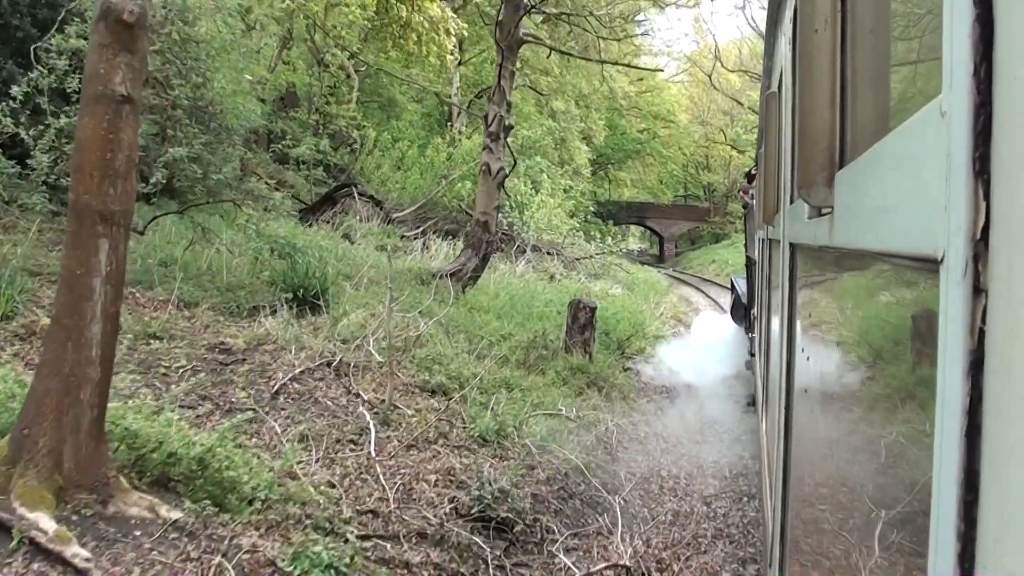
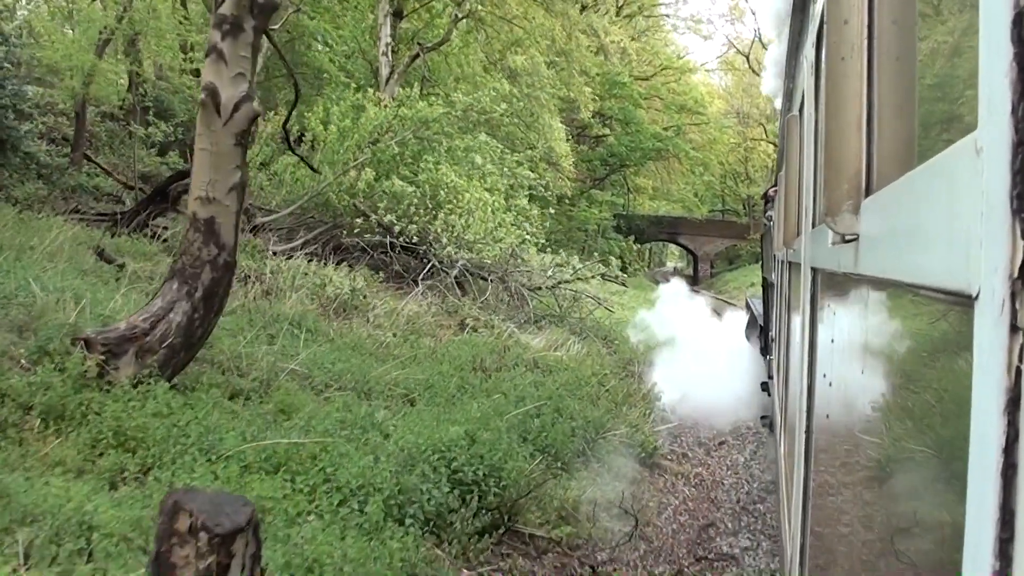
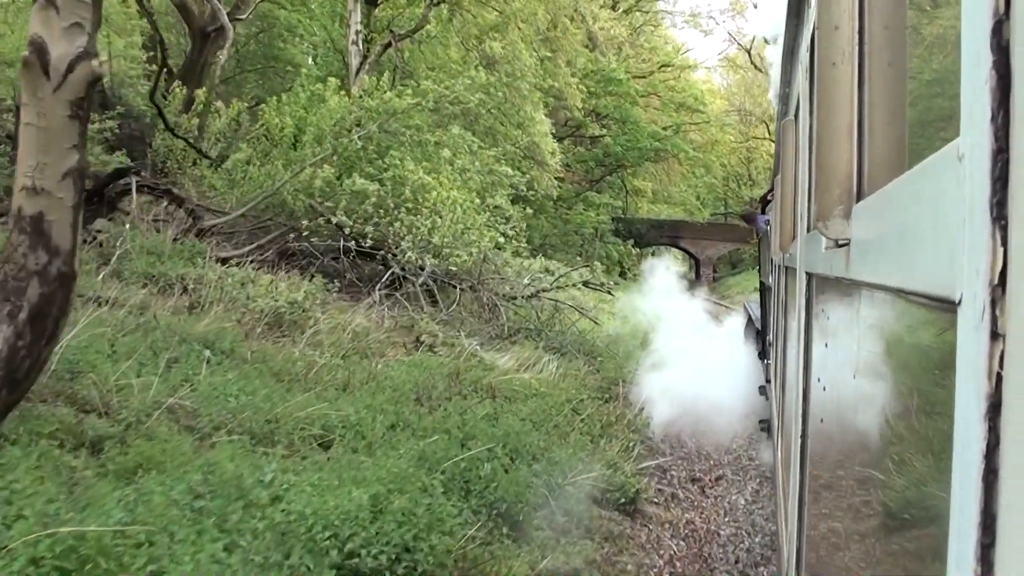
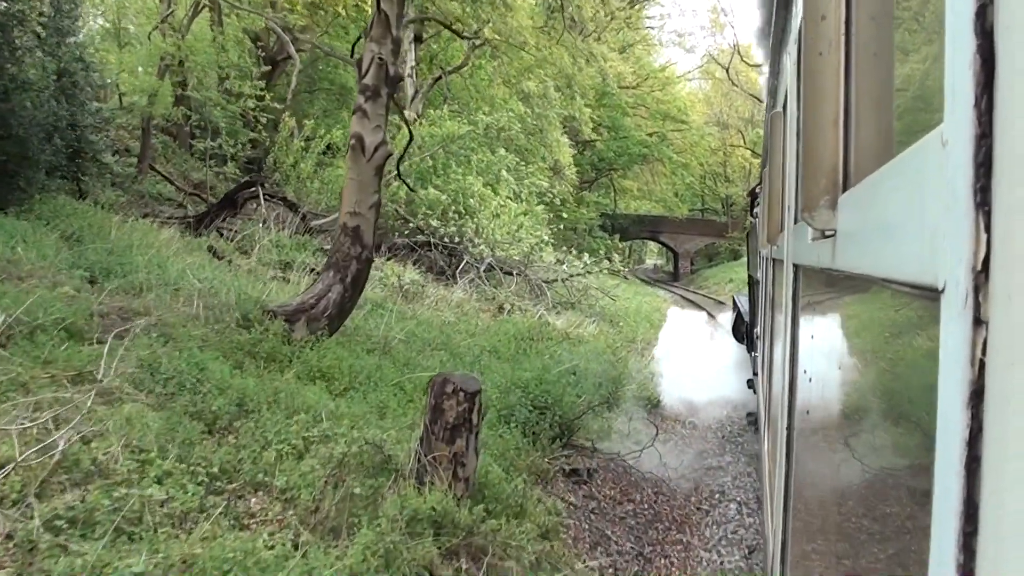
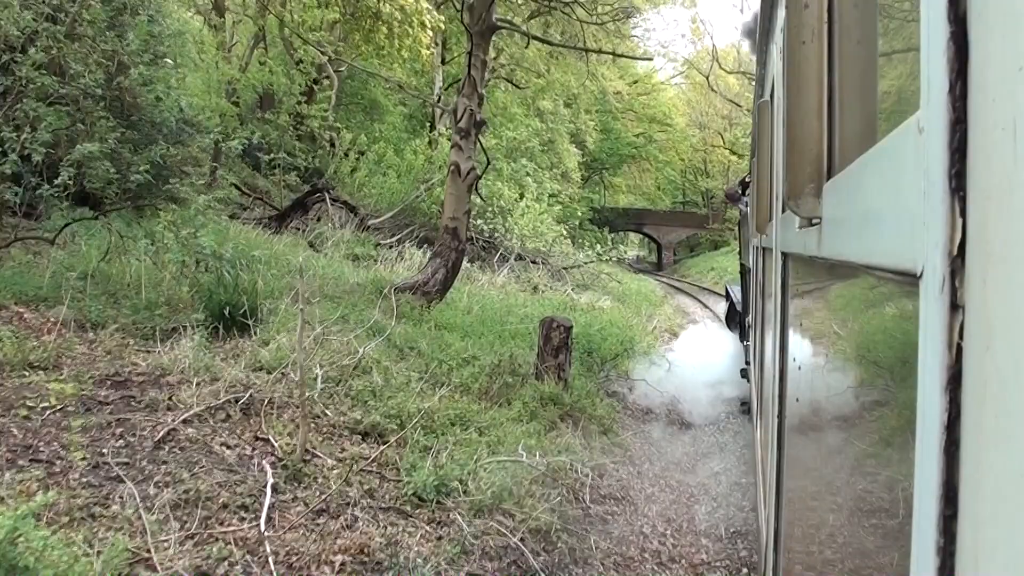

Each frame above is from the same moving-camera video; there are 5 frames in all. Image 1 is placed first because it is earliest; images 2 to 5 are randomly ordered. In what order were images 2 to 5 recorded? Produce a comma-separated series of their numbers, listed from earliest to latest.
5, 4, 2, 3
